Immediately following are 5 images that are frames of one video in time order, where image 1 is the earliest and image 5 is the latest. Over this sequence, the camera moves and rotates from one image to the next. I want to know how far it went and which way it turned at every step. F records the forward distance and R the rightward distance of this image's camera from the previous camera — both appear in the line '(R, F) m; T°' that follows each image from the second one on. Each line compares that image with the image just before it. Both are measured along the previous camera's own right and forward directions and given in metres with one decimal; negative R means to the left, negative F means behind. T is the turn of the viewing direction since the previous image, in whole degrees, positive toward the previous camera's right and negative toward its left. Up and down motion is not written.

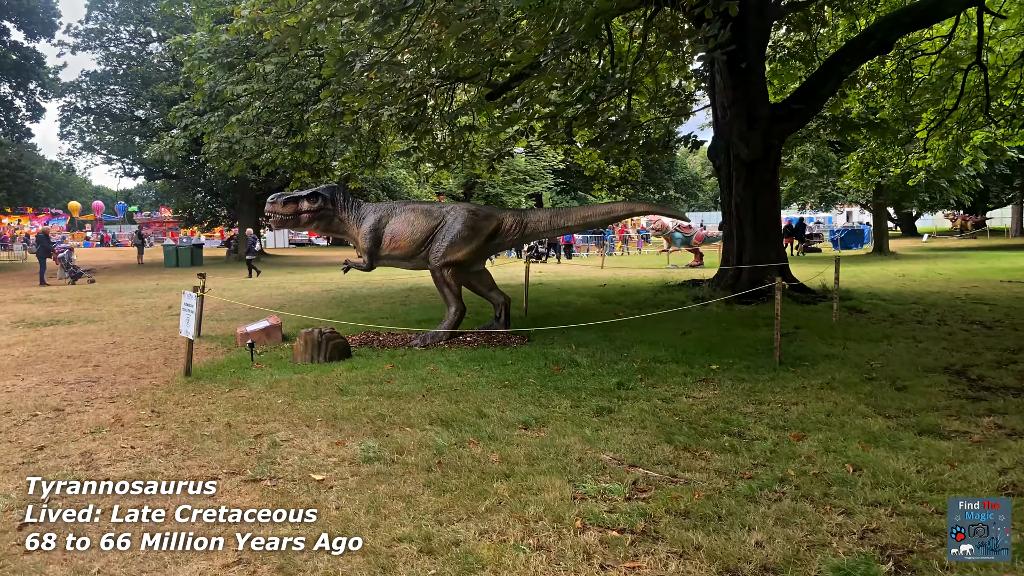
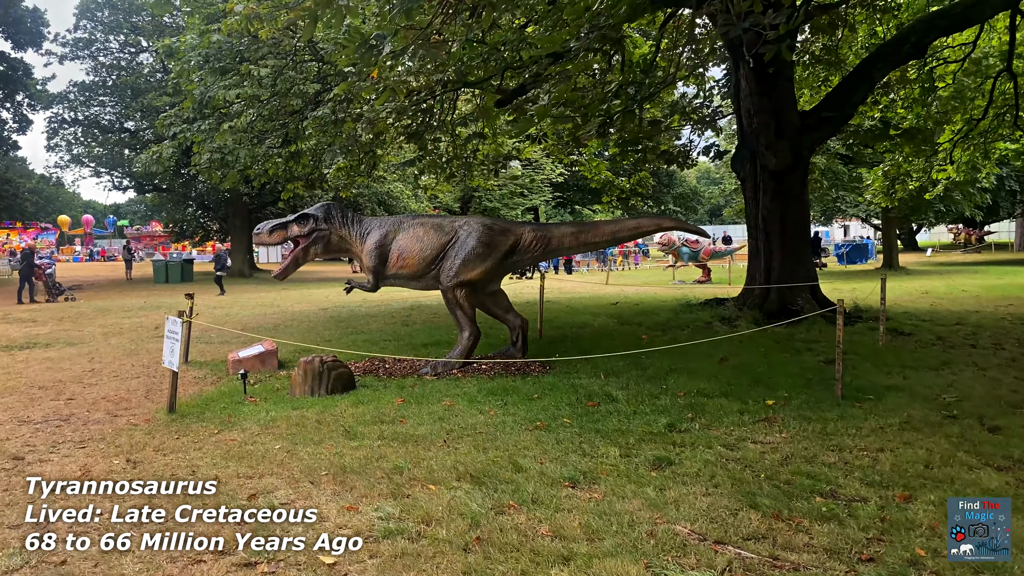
(-0.2, +0.6) m; 0°
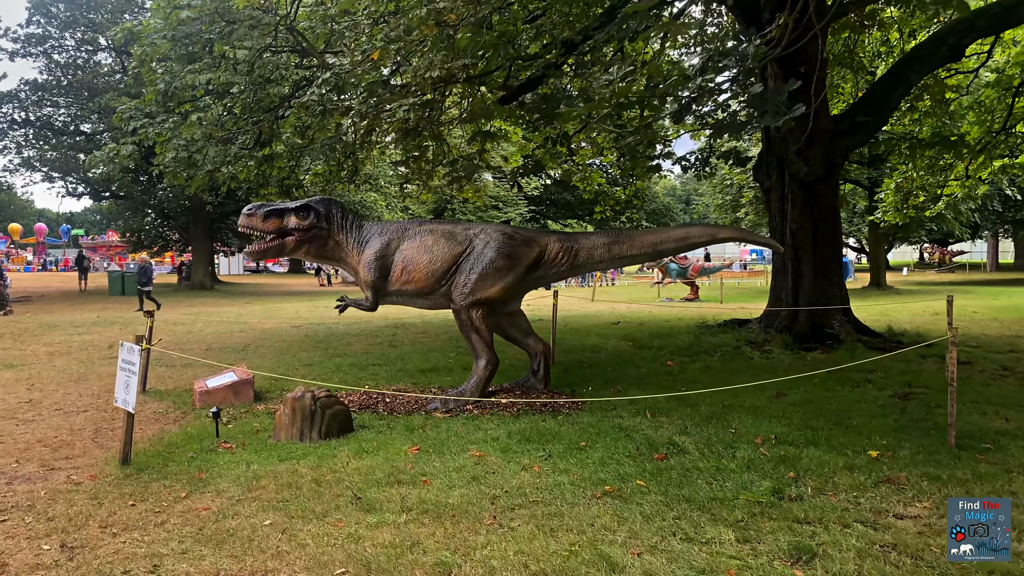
(-0.4, +1.0) m; +2°
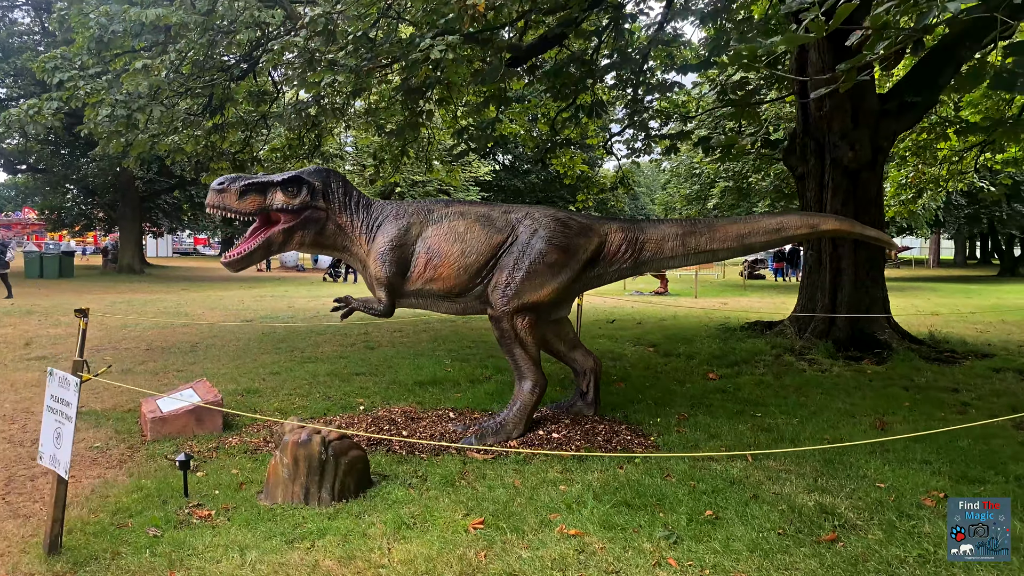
(-0.6, +1.2) m; +4°
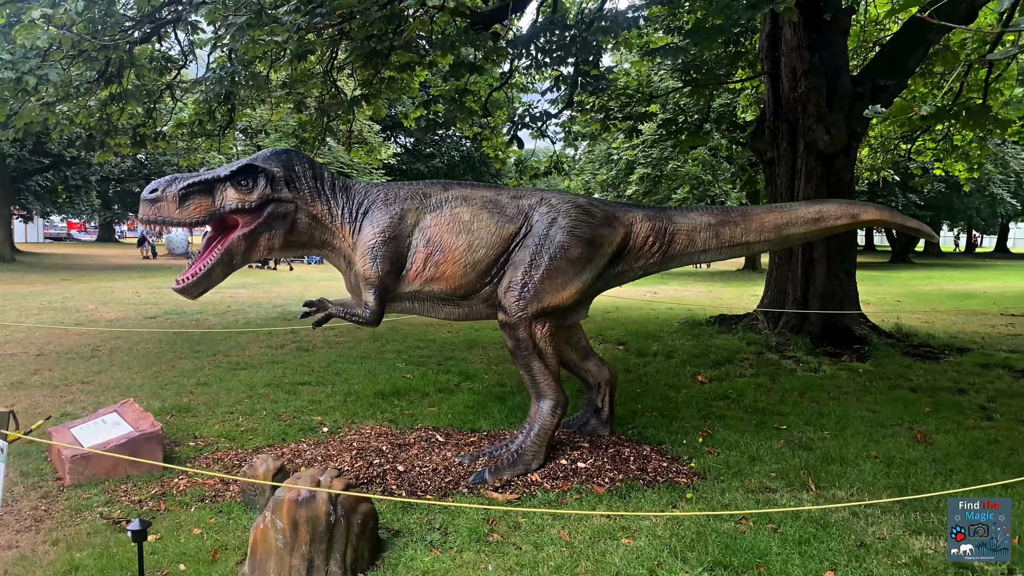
(-0.5, +0.7) m; +7°
